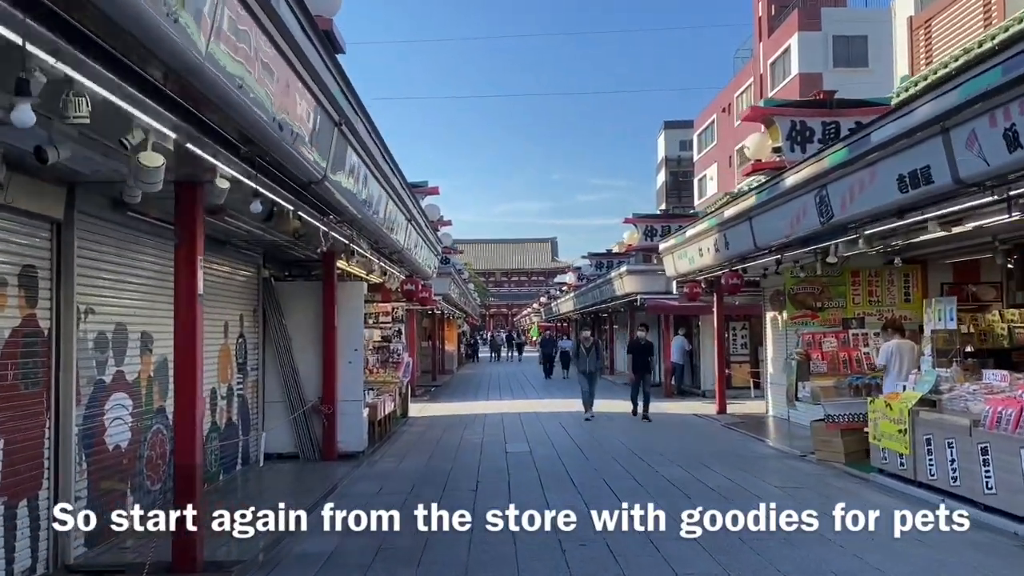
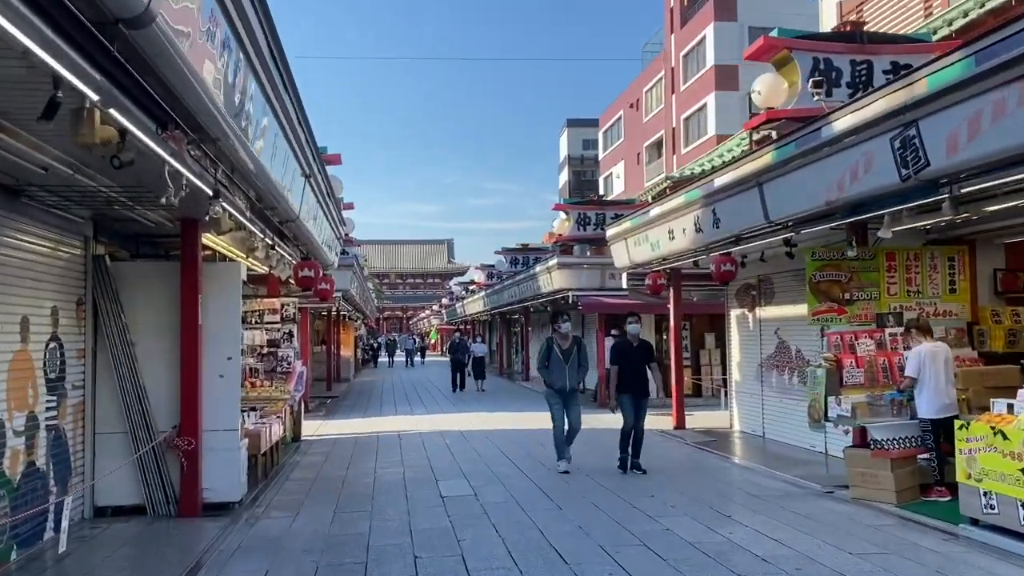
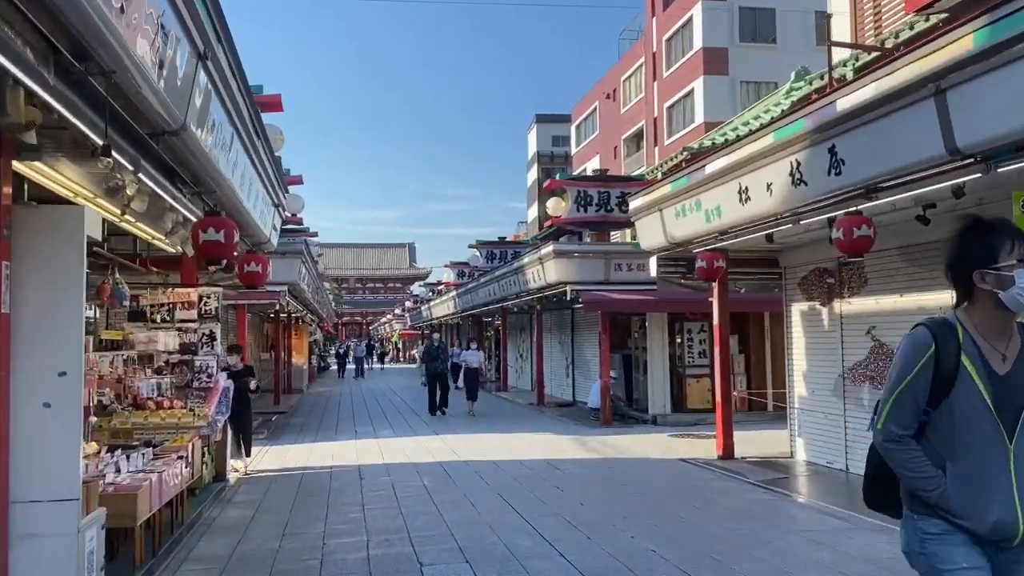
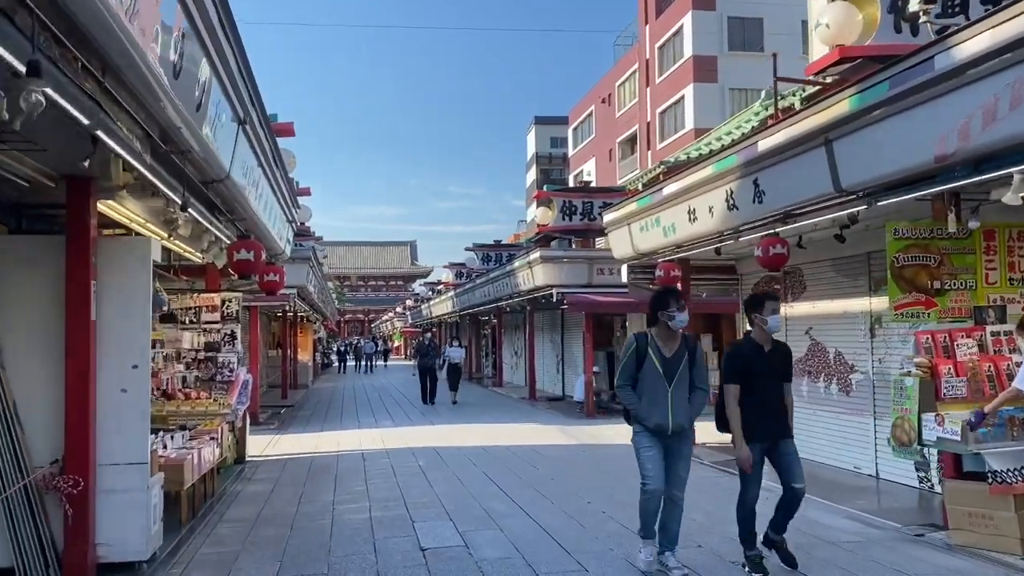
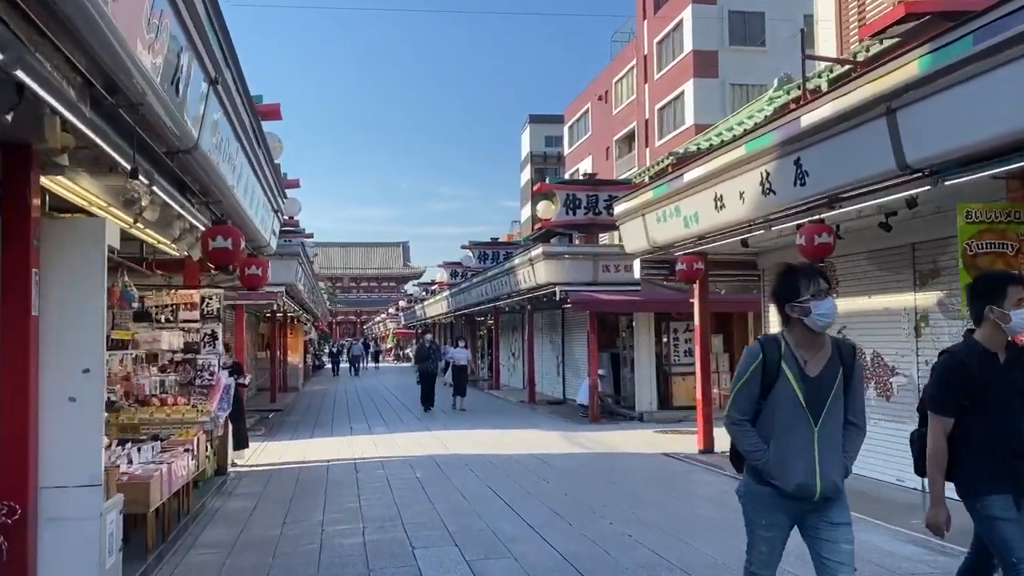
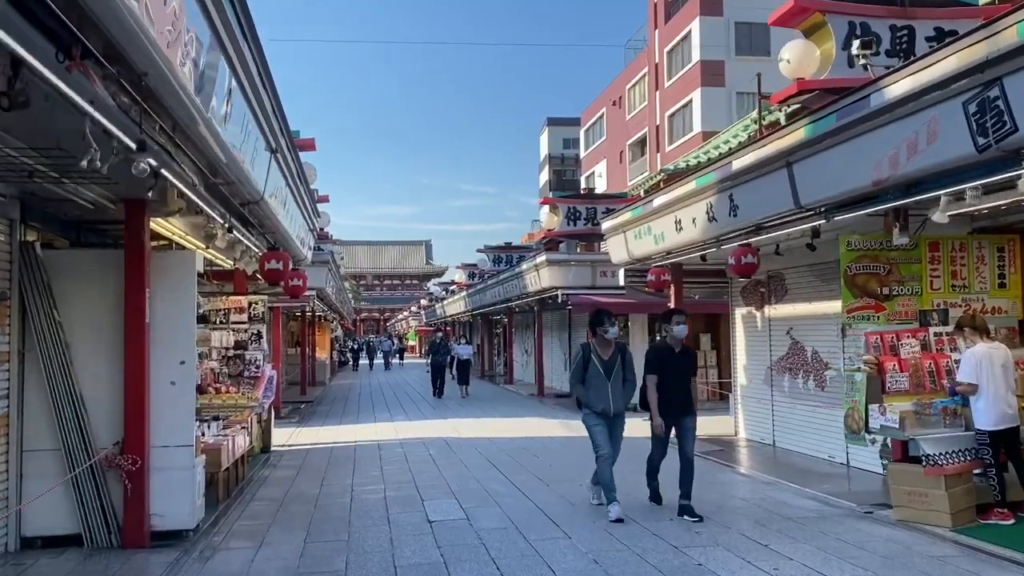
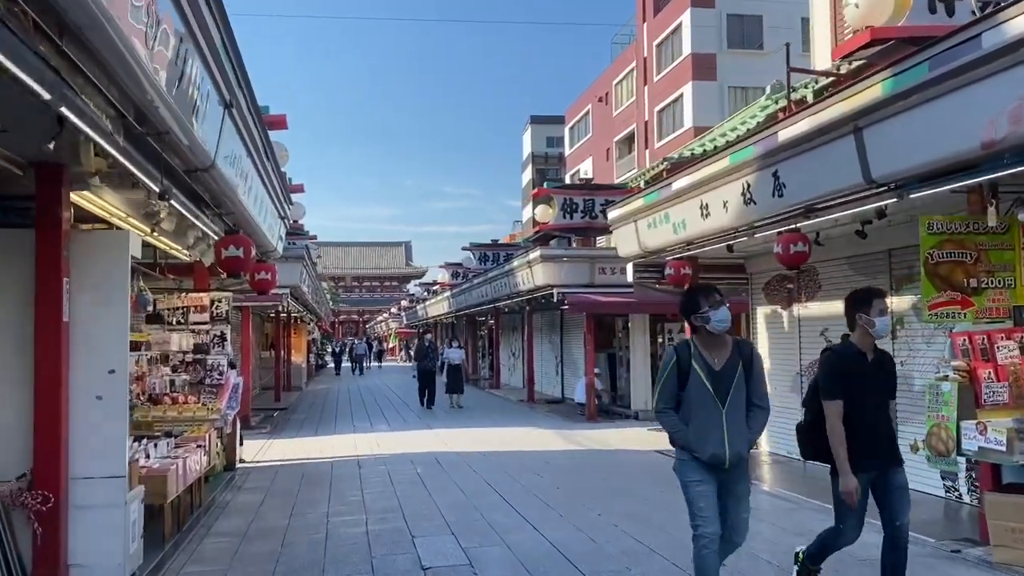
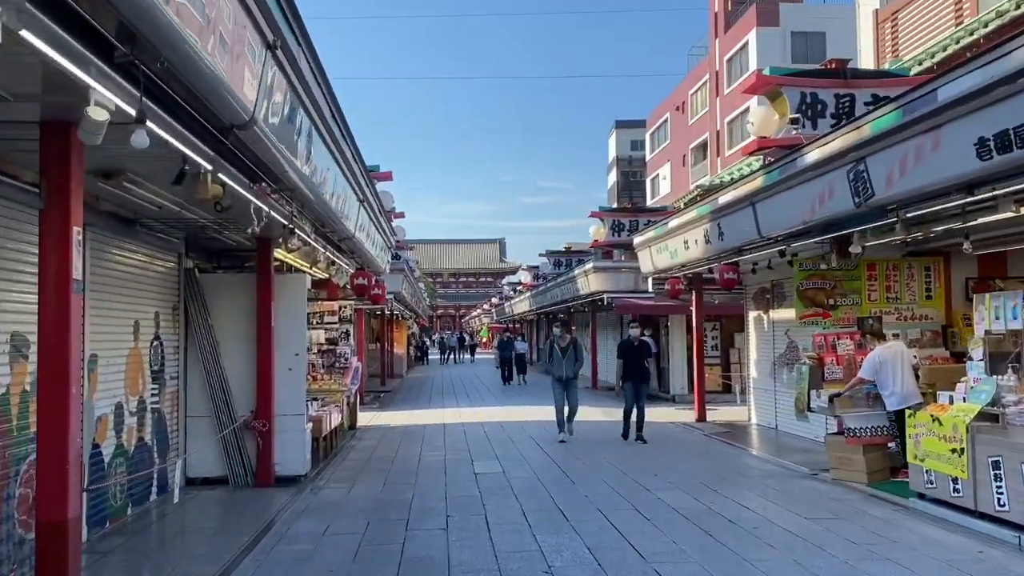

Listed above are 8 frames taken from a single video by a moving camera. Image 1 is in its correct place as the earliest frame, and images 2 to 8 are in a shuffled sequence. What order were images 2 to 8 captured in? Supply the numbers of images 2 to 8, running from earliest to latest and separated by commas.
8, 2, 6, 4, 7, 5, 3
